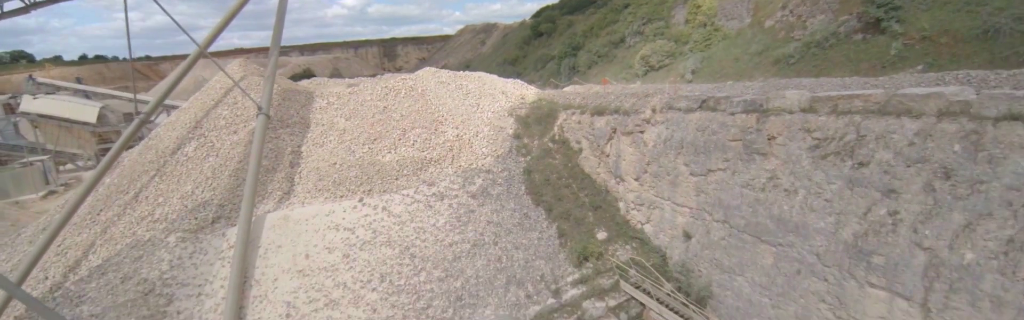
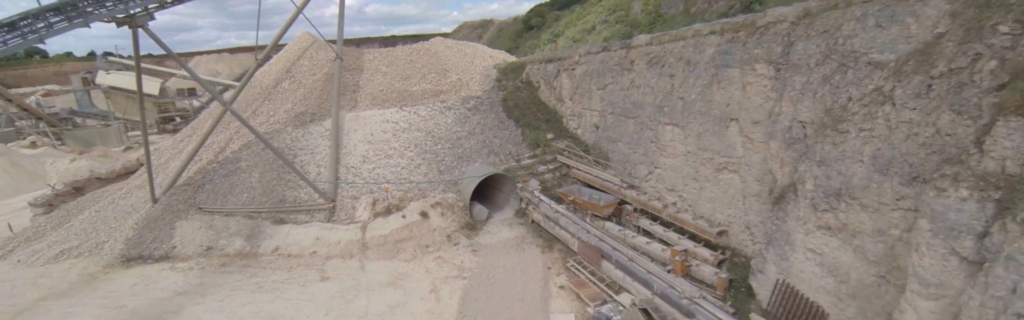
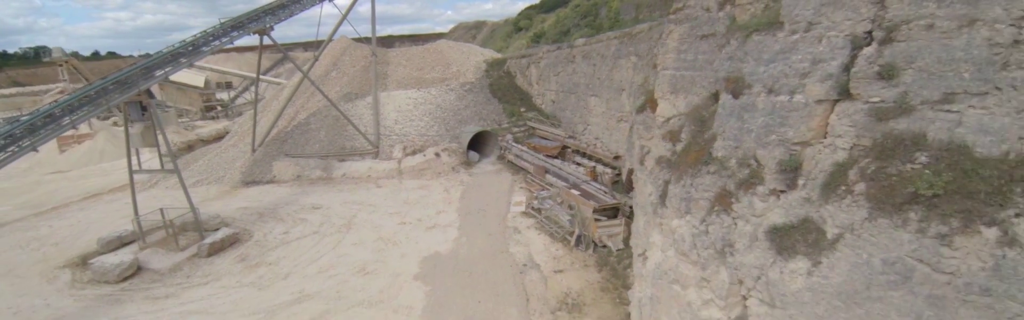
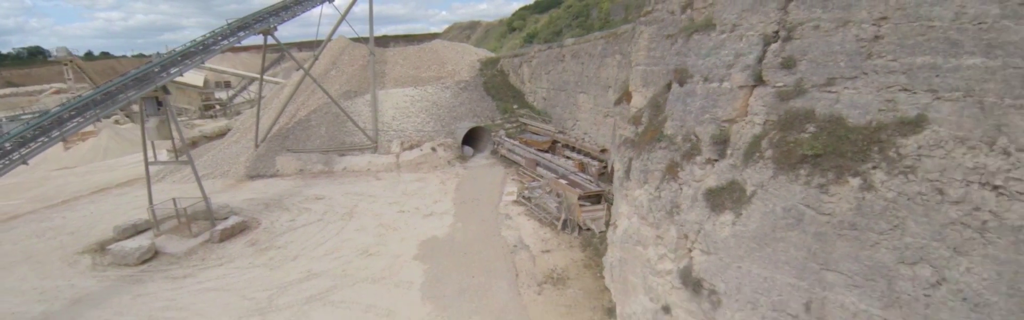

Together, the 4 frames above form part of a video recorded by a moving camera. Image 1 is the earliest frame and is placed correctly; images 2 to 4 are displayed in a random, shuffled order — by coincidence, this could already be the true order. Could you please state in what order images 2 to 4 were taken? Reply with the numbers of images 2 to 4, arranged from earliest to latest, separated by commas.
2, 3, 4
